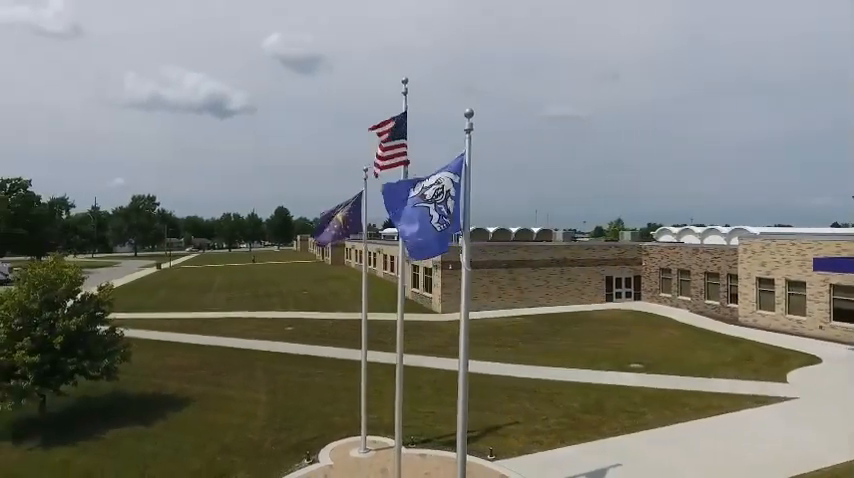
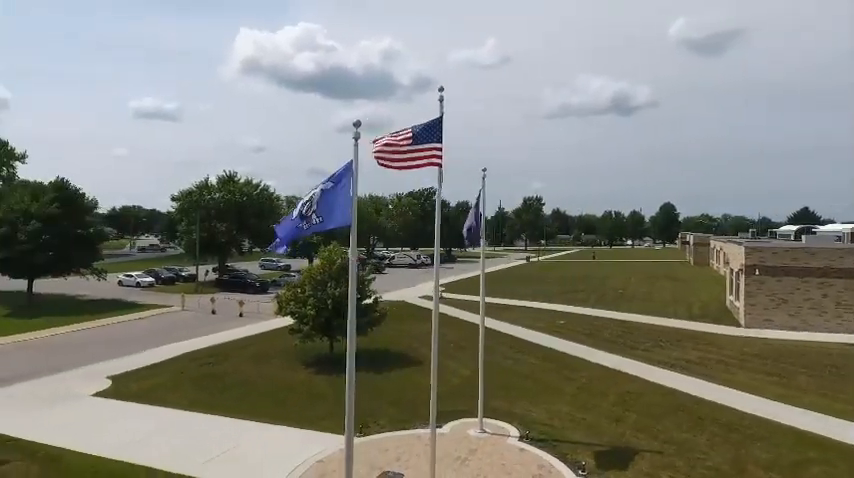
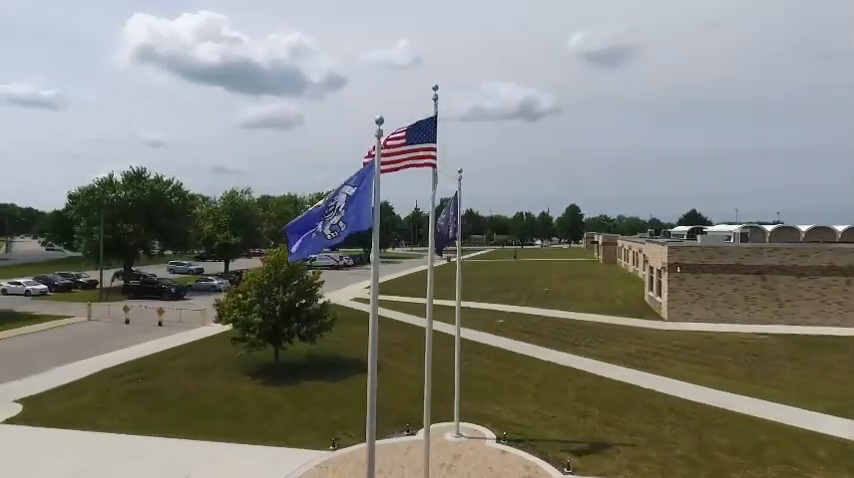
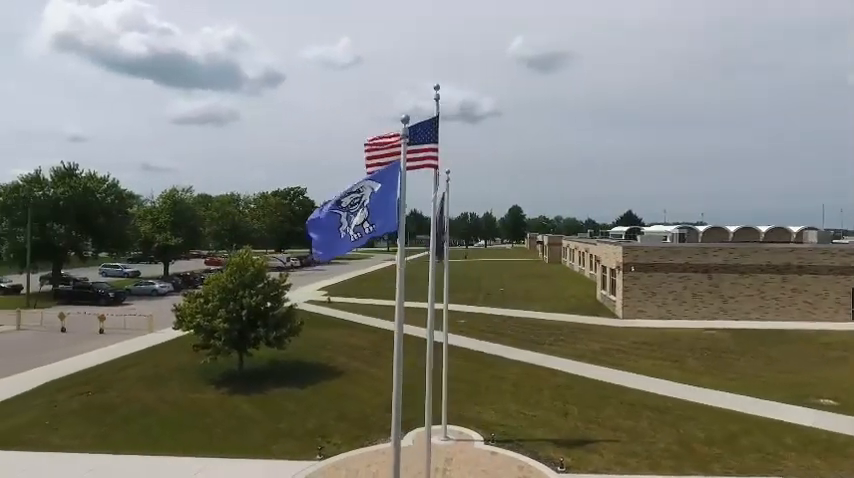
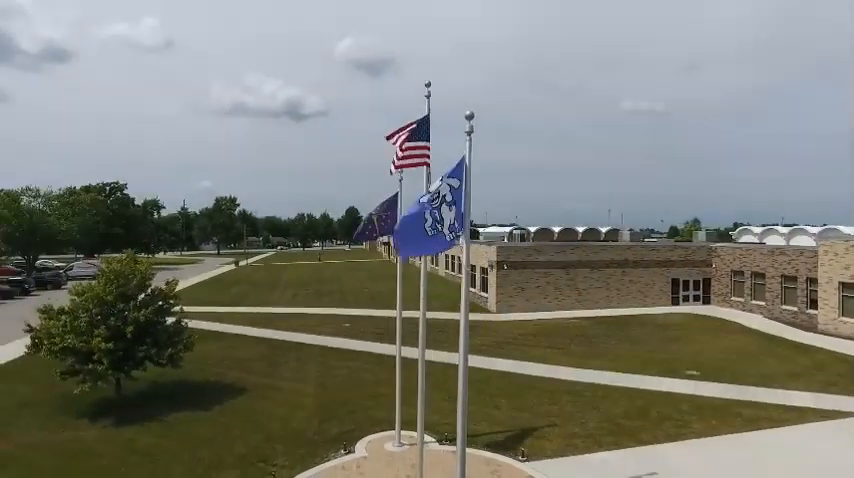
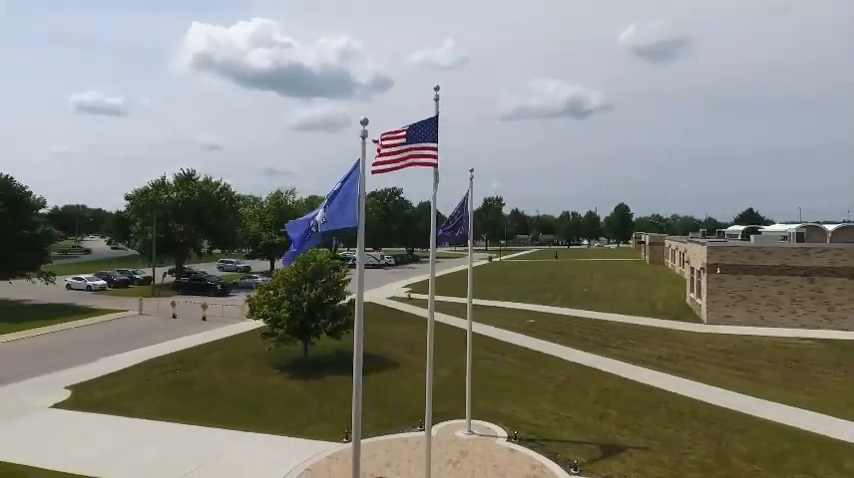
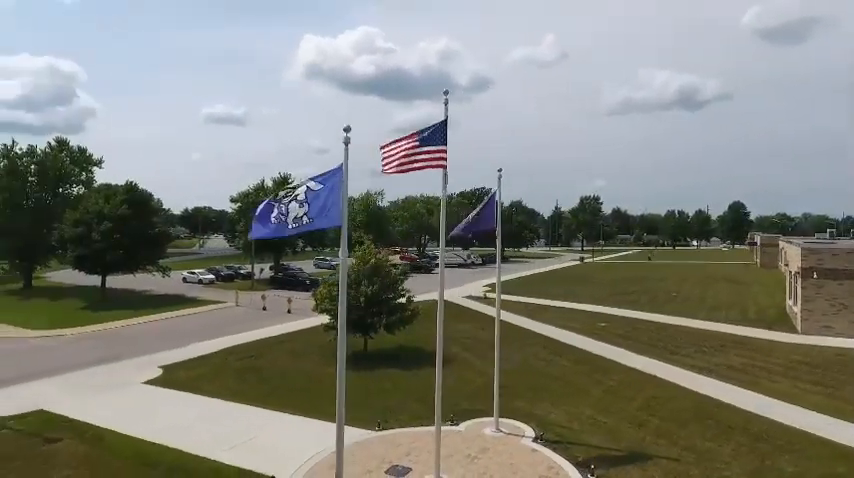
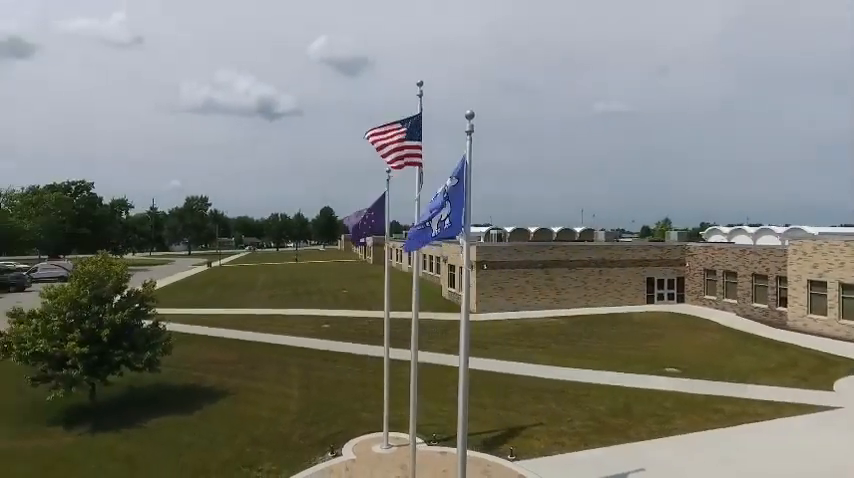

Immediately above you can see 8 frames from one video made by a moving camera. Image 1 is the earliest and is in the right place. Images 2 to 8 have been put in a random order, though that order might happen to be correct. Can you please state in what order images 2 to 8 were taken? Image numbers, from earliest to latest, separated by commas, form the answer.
8, 5, 4, 3, 6, 2, 7
